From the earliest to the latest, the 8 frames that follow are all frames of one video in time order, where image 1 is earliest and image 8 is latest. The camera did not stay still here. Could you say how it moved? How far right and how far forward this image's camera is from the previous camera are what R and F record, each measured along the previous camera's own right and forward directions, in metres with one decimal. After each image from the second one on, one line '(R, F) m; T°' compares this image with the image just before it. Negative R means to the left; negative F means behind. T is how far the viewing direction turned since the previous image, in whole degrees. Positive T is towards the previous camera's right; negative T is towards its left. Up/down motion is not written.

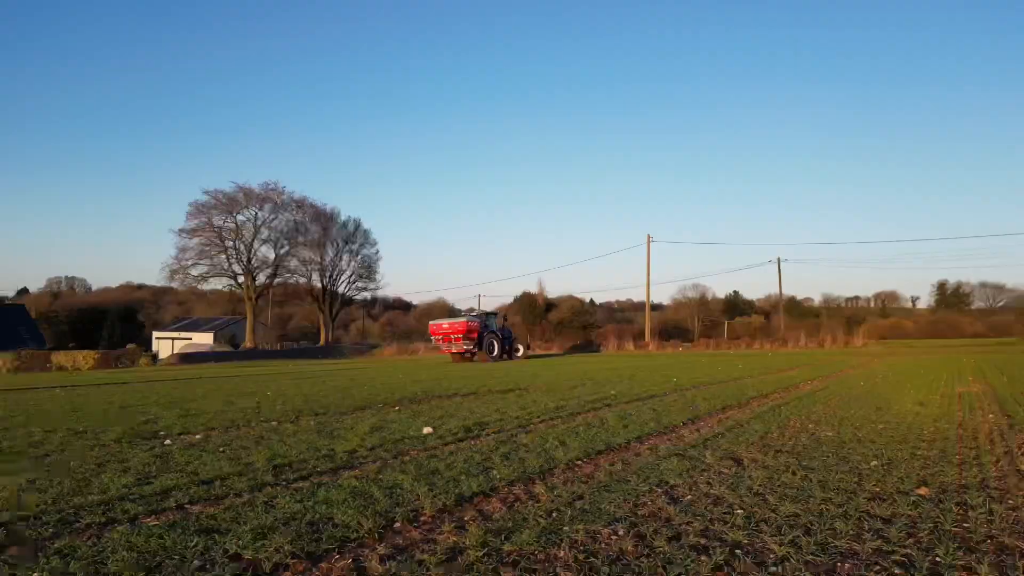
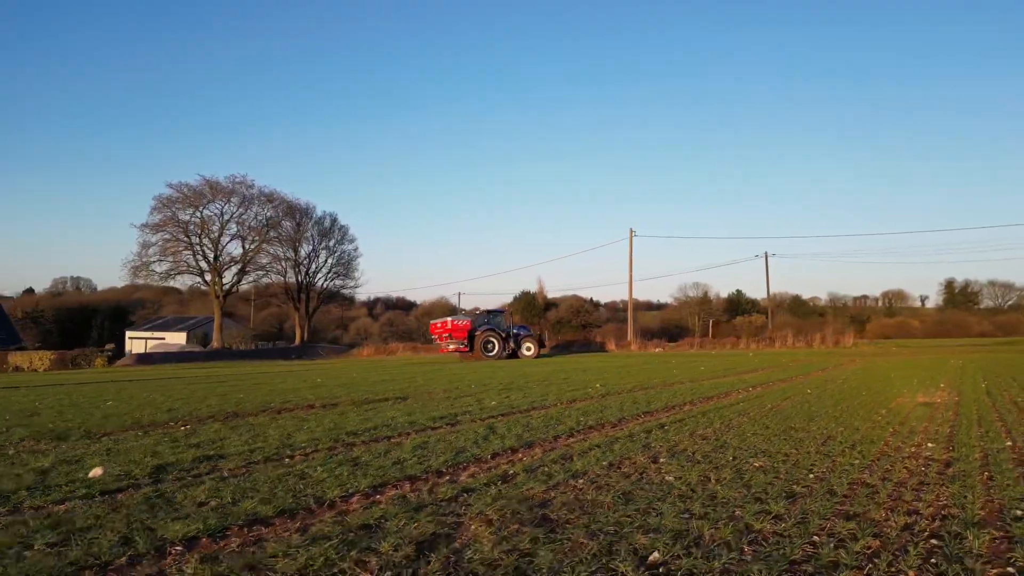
(+1.2, +1.5) m; -1°
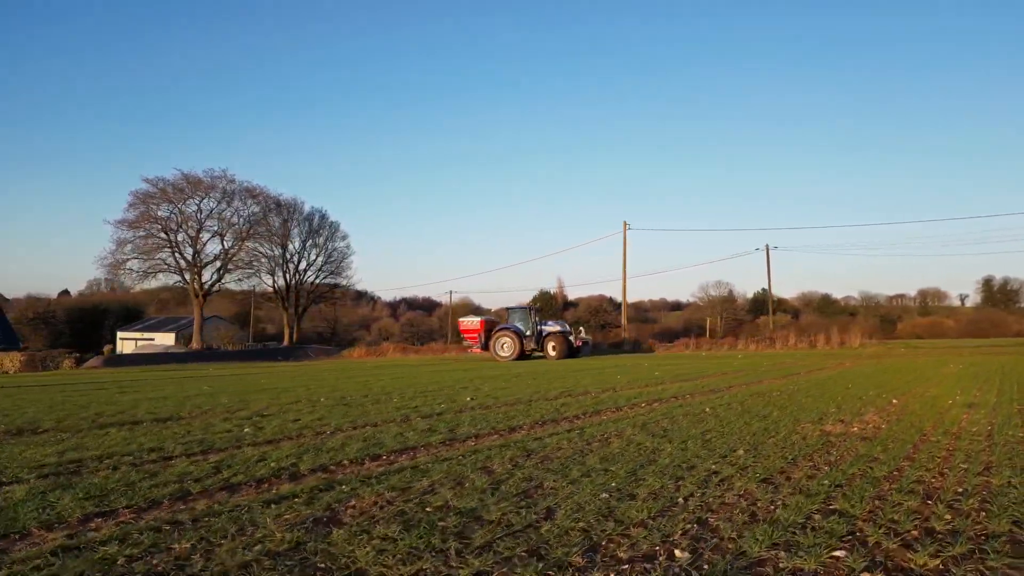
(+1.6, +1.8) m; -2°
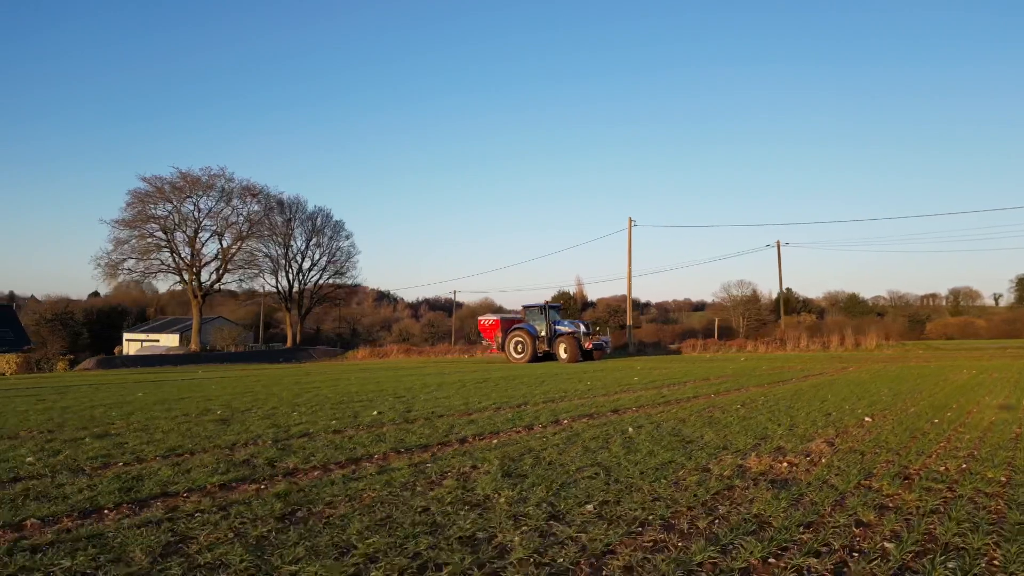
(-1.5, +2.7) m; 0°
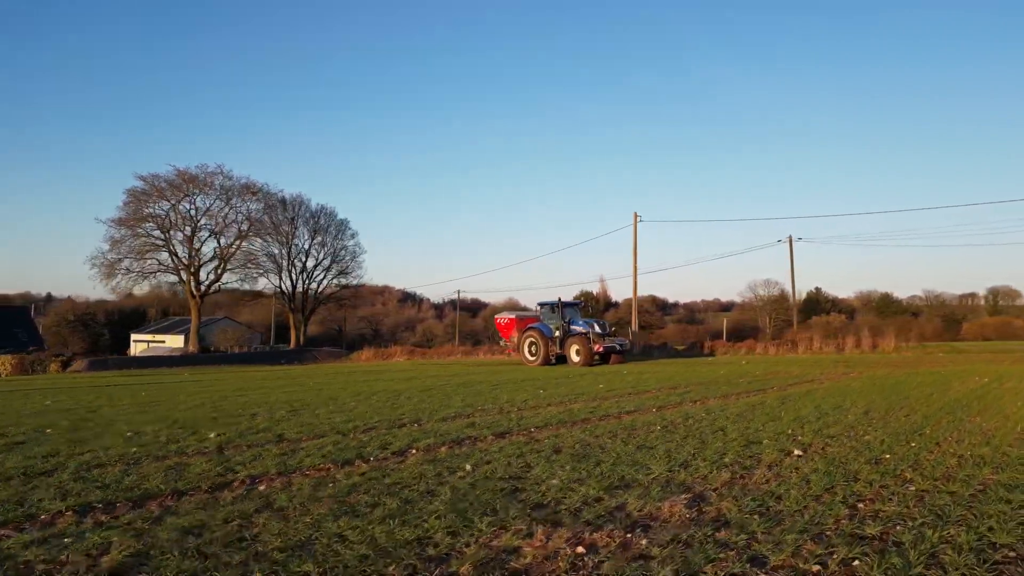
(-3.5, +2.5) m; +1°
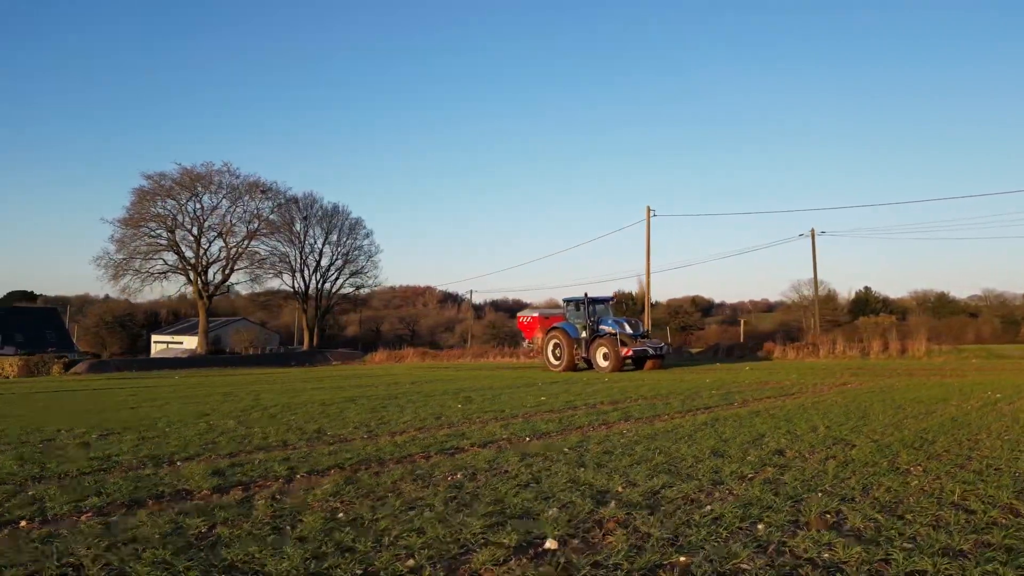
(-4.5, +3.1) m; 0°
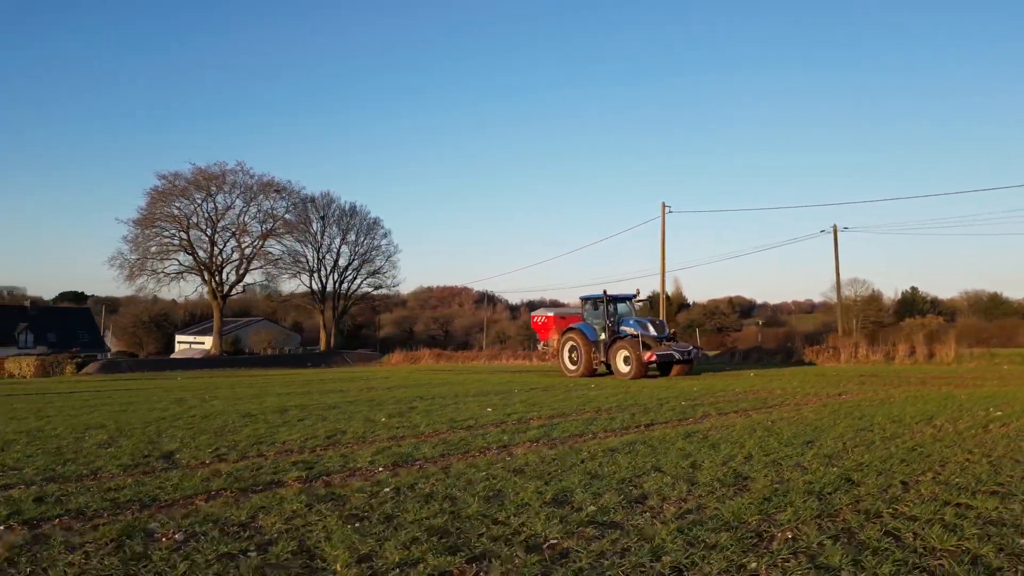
(-1.8, +1.7) m; -1°
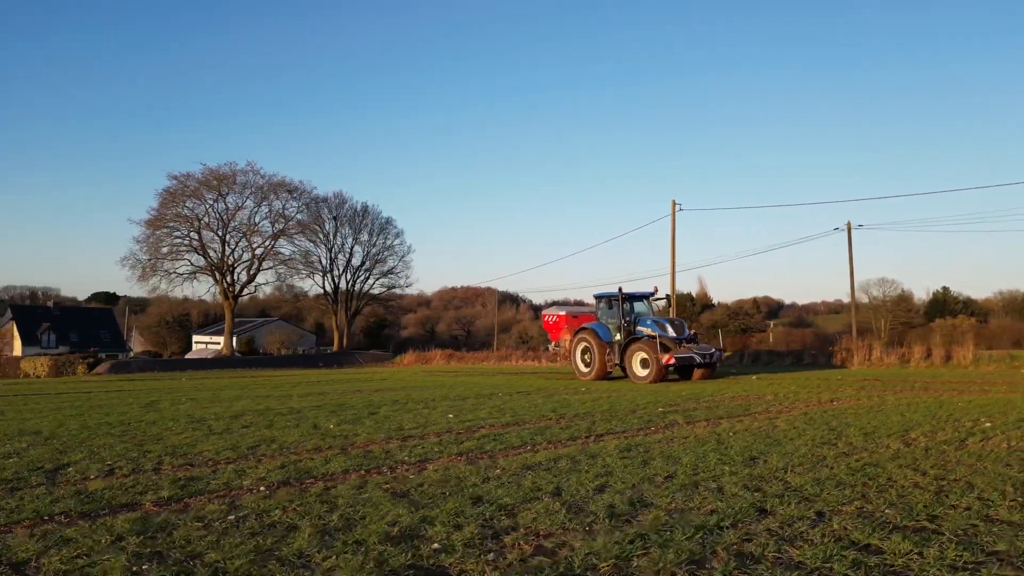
(-3.8, +0.5) m; 0°
